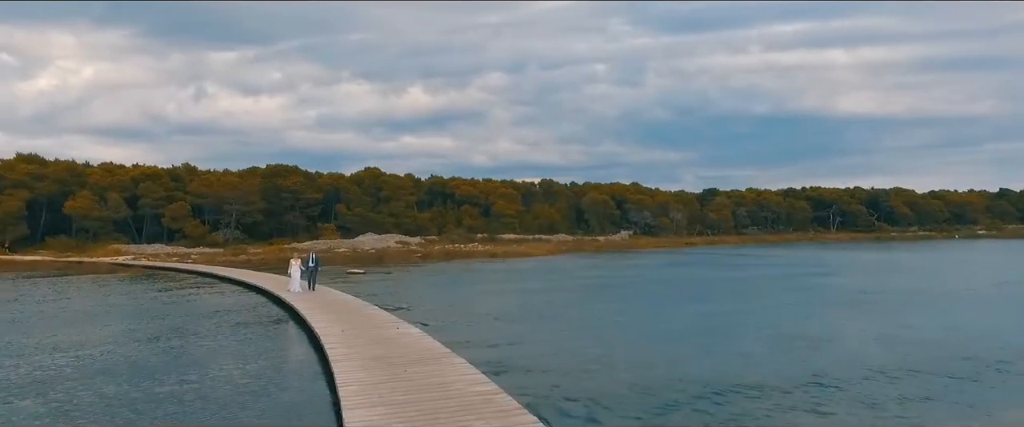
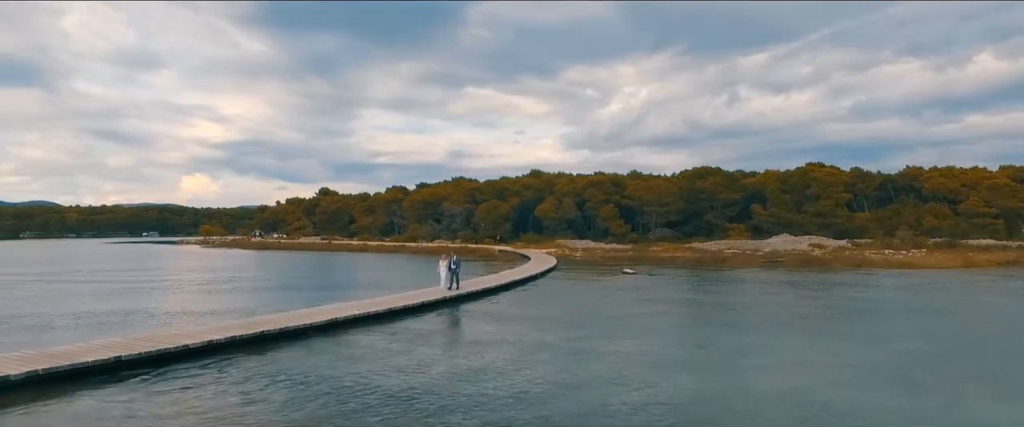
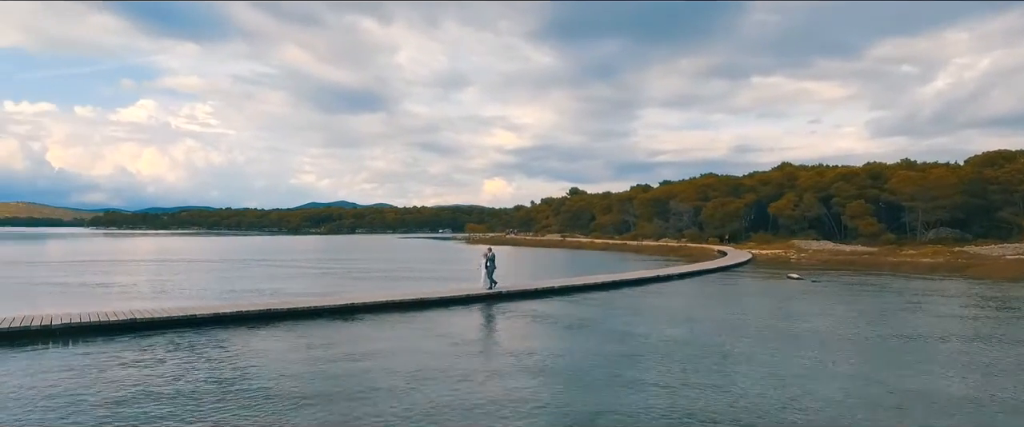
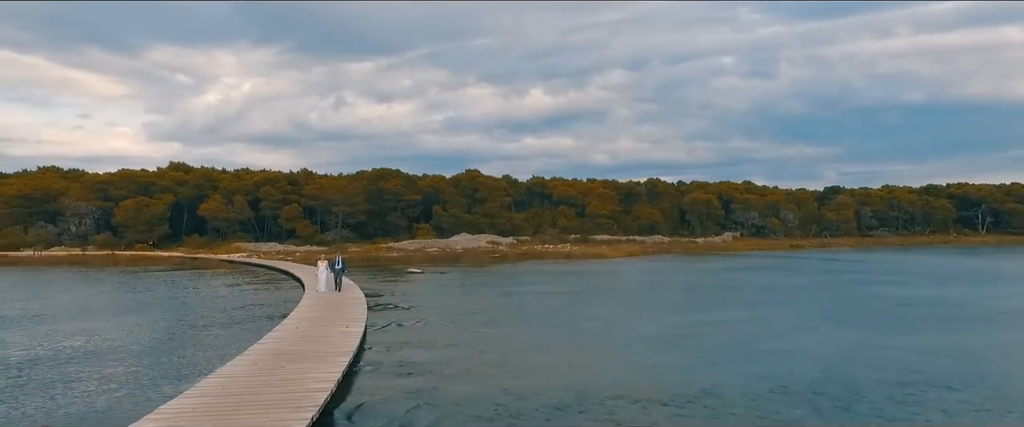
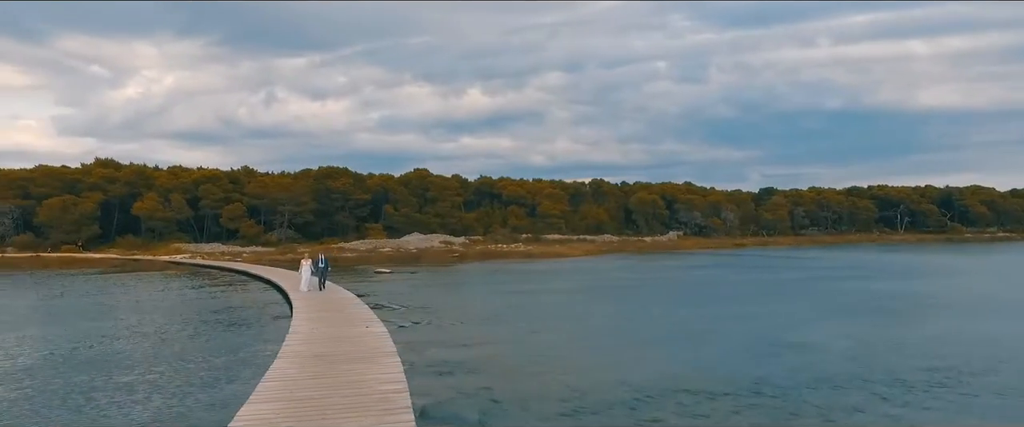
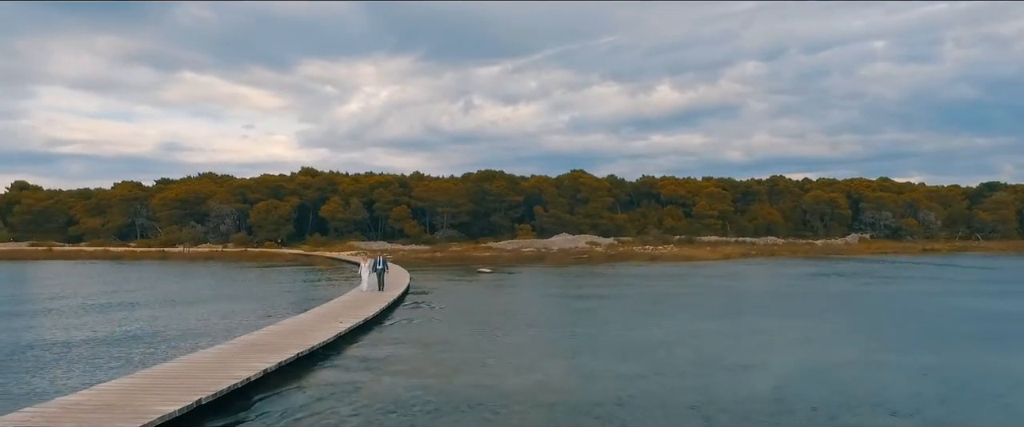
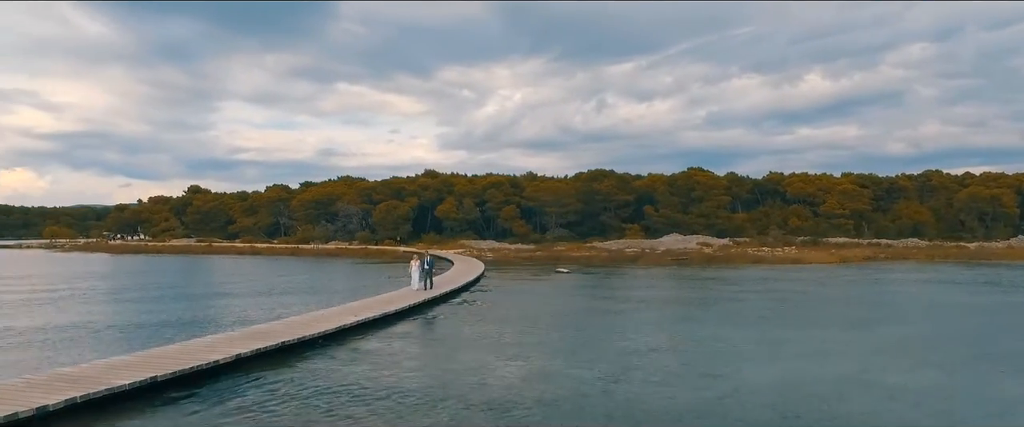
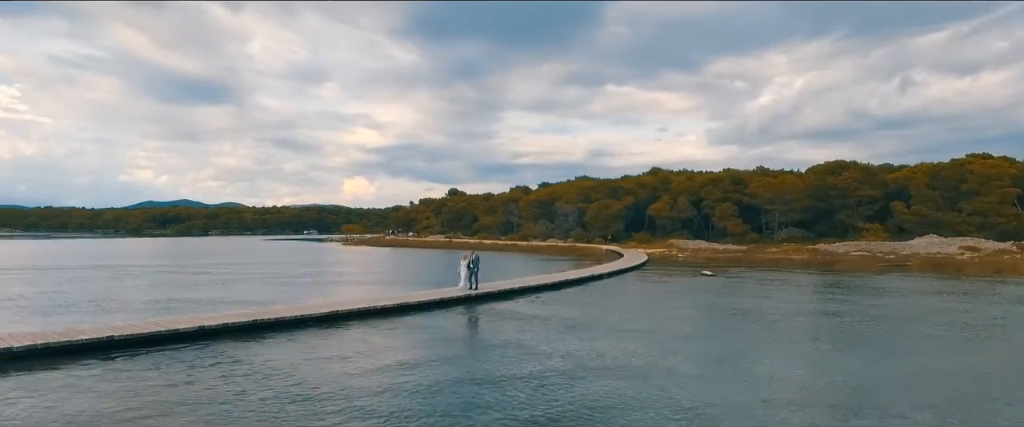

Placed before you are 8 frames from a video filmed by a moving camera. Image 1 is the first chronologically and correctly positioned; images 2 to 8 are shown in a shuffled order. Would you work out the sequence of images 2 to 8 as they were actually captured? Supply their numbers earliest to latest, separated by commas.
5, 4, 6, 7, 2, 8, 3
